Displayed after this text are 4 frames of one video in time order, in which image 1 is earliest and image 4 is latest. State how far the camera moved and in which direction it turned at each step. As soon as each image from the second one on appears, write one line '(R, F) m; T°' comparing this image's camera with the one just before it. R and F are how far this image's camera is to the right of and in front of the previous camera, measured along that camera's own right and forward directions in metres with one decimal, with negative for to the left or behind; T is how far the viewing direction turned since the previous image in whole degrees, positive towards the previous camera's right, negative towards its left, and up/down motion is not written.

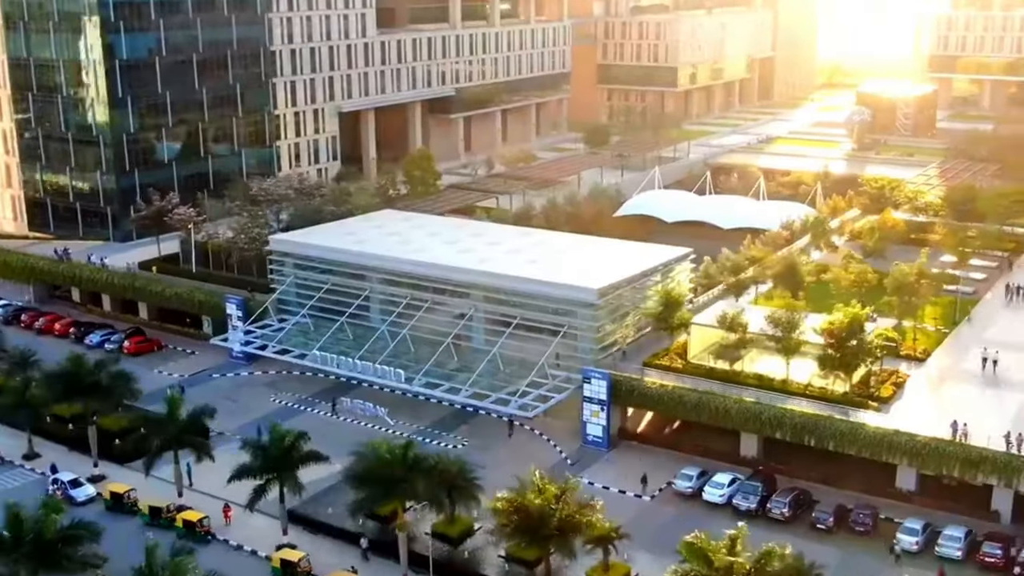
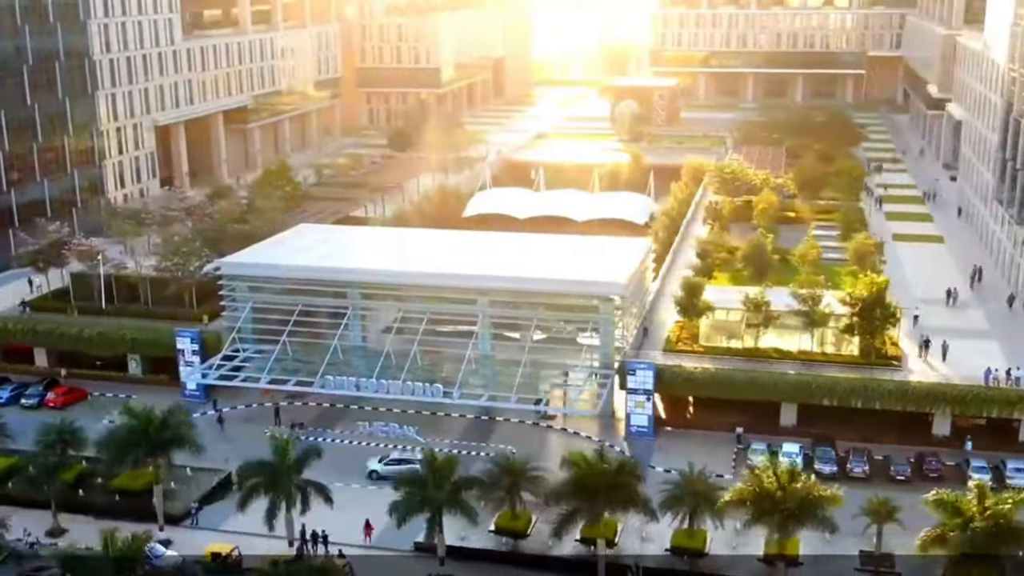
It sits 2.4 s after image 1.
(-16.4, +3.2) m; +19°
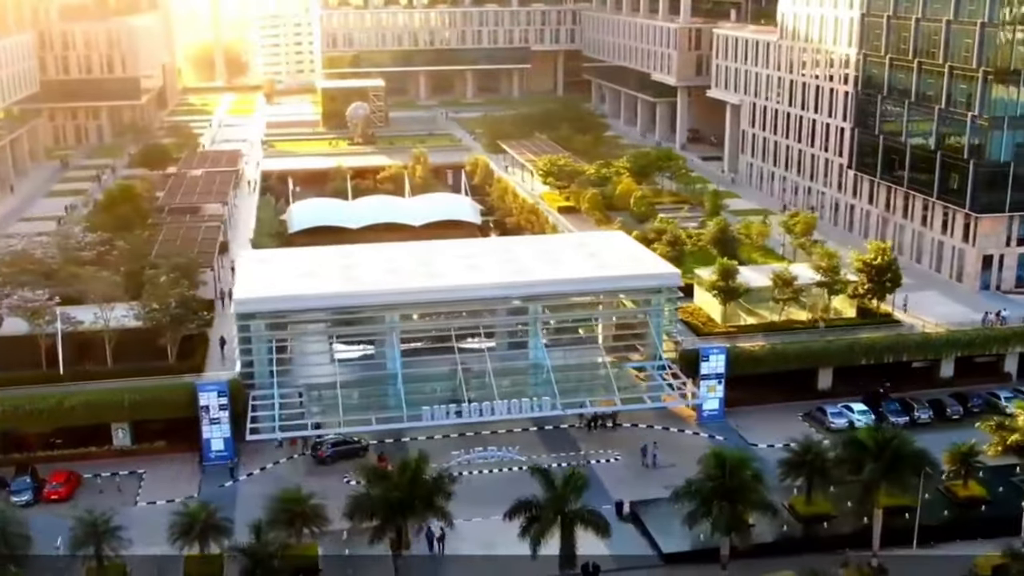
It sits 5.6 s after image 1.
(-21.5, +6.1) m; +24°
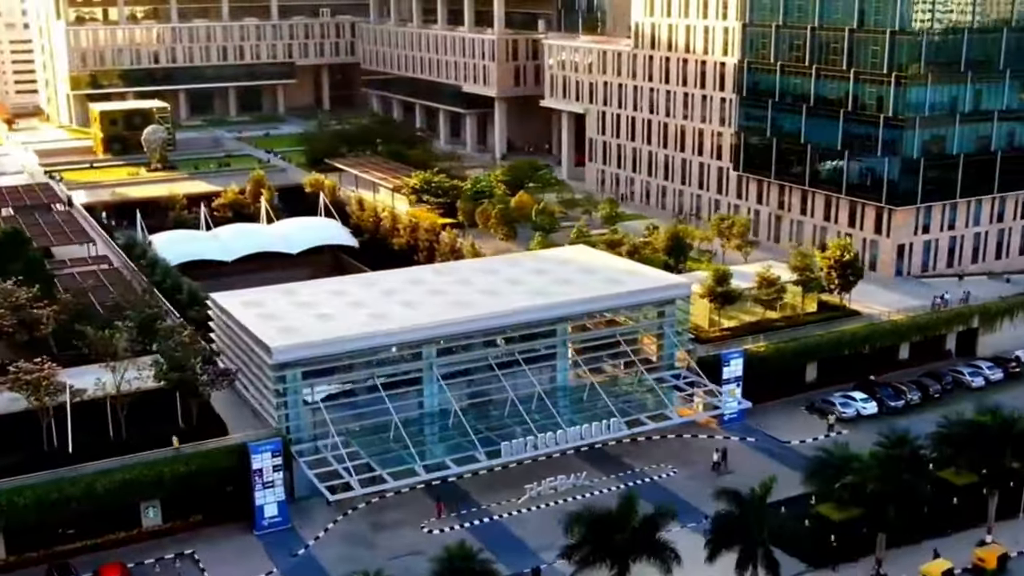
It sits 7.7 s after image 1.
(-14.2, +3.6) m; +16°
